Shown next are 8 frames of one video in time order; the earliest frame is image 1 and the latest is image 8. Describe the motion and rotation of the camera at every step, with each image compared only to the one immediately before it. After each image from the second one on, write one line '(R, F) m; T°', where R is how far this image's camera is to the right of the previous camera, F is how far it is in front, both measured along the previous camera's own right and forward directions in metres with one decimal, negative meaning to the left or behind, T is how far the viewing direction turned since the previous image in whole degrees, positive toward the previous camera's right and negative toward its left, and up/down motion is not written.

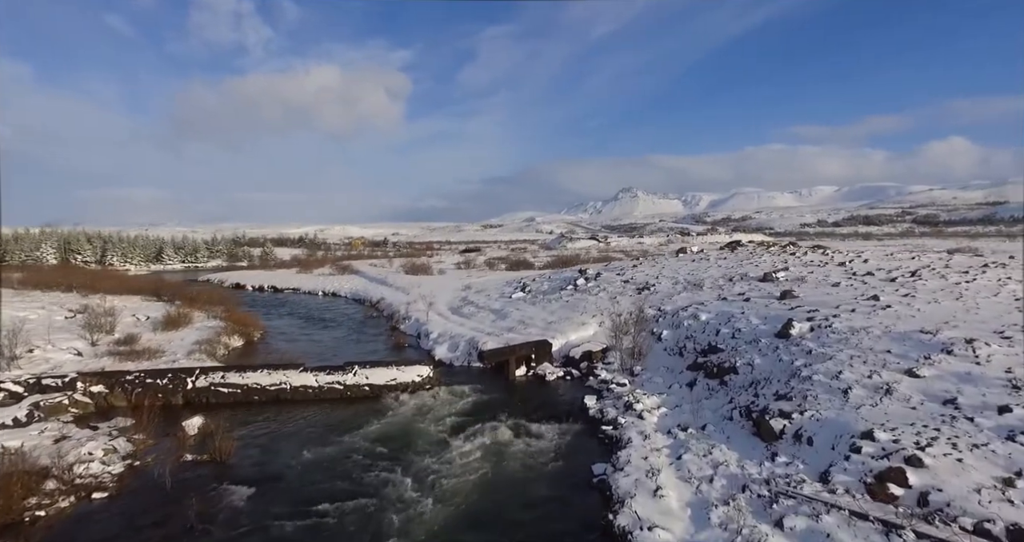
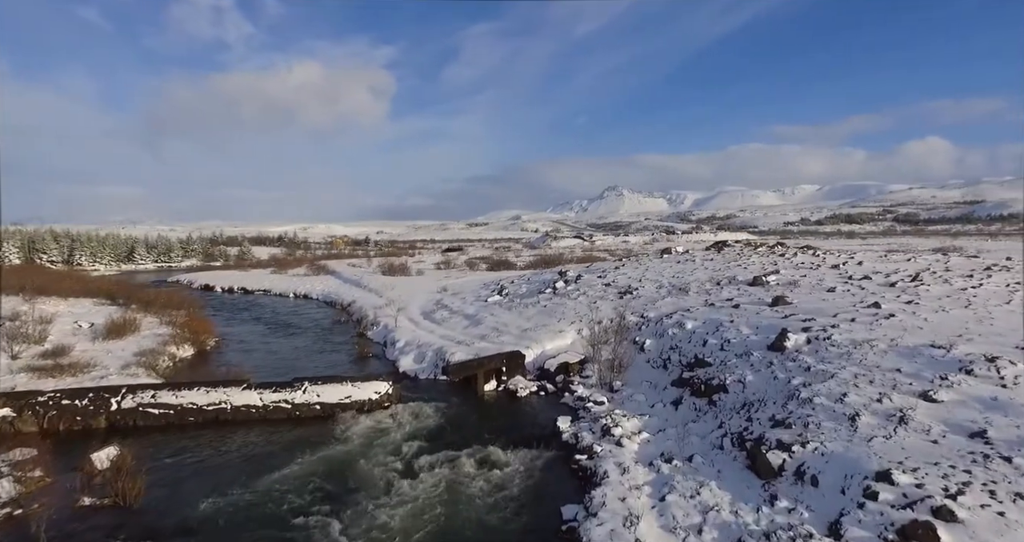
(+0.4, +1.3) m; +1°
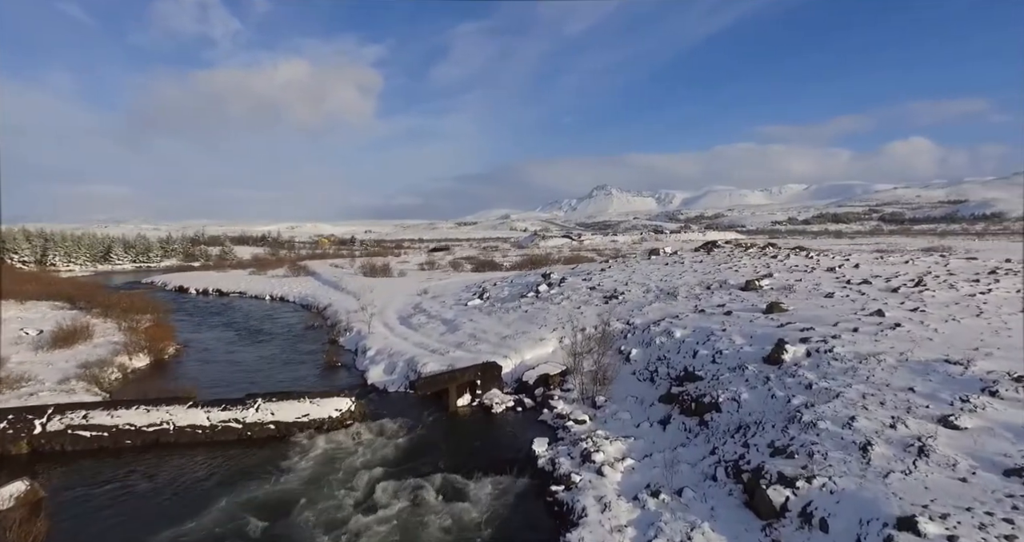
(+0.3, +1.0) m; +1°
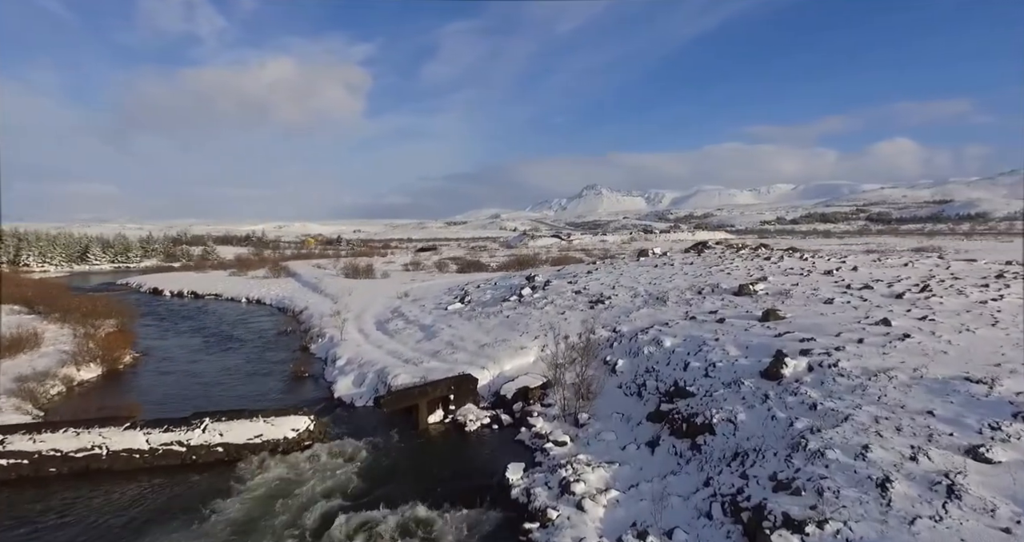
(+0.3, +1.0) m; +1°
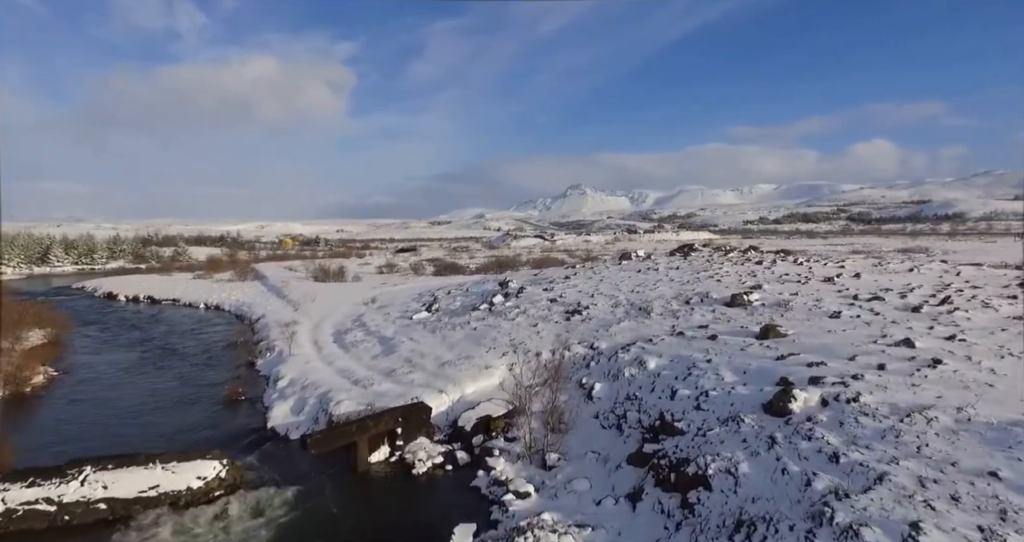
(+0.5, +1.7) m; +2°
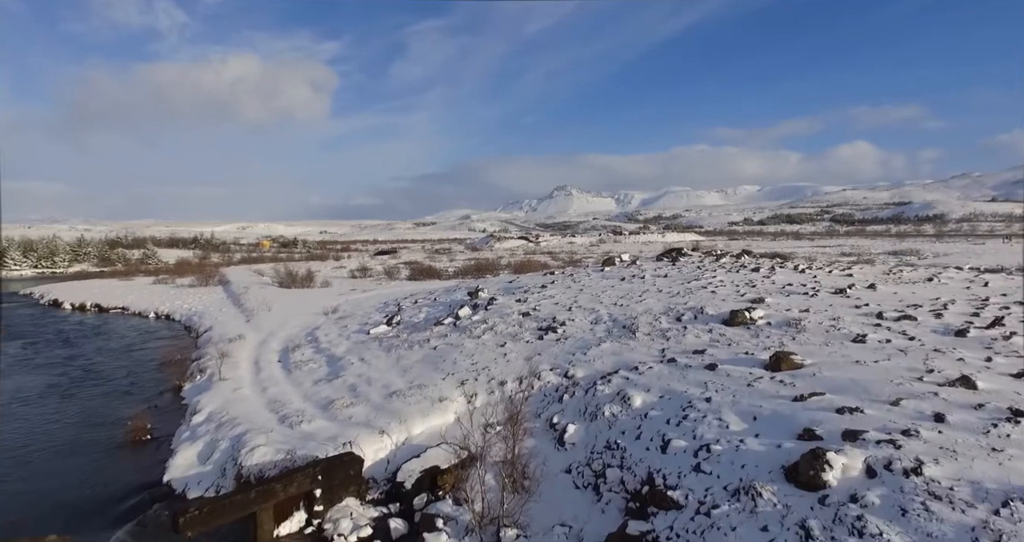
(+0.5, +2.0) m; +1°
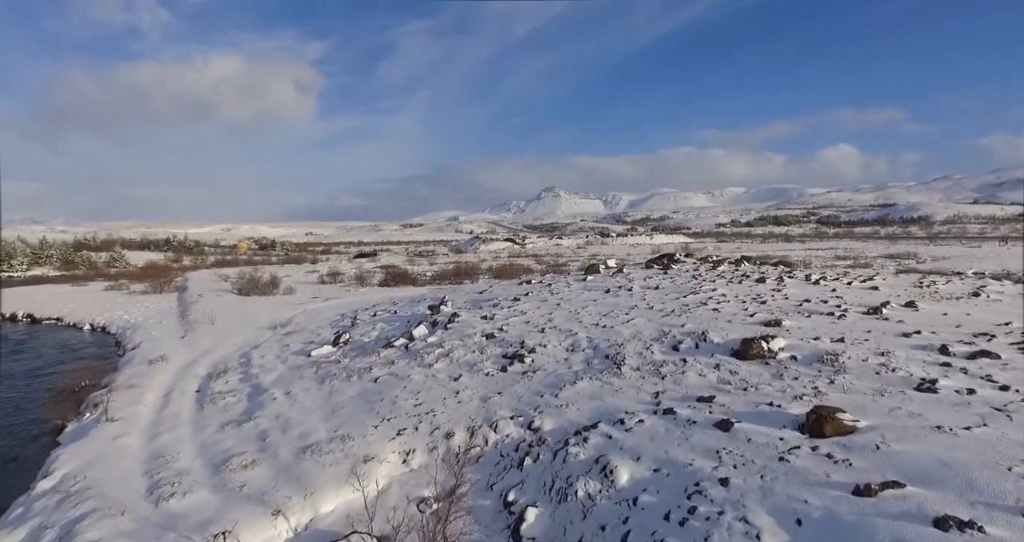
(+0.6, +2.4) m; +1°
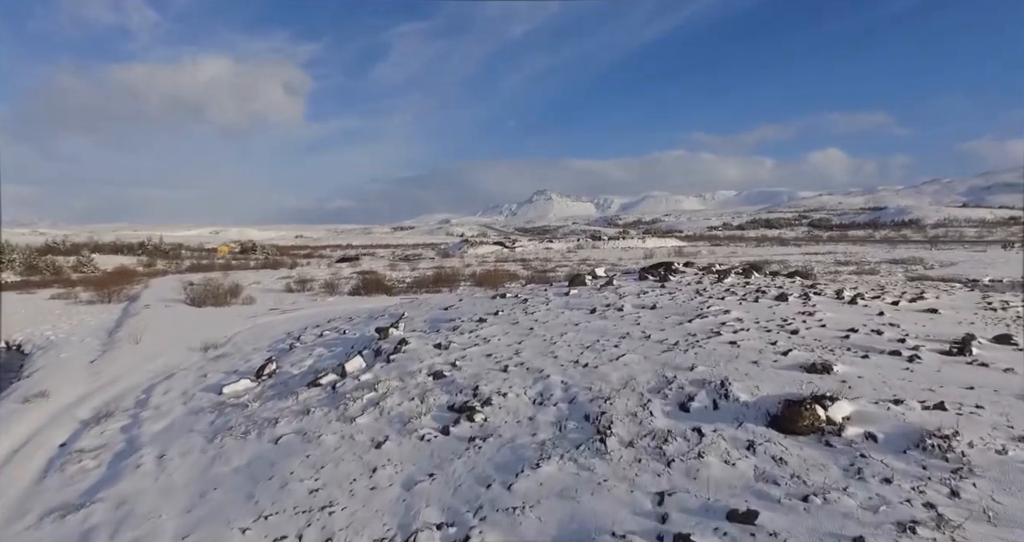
(+0.6, +2.8) m; +1°
